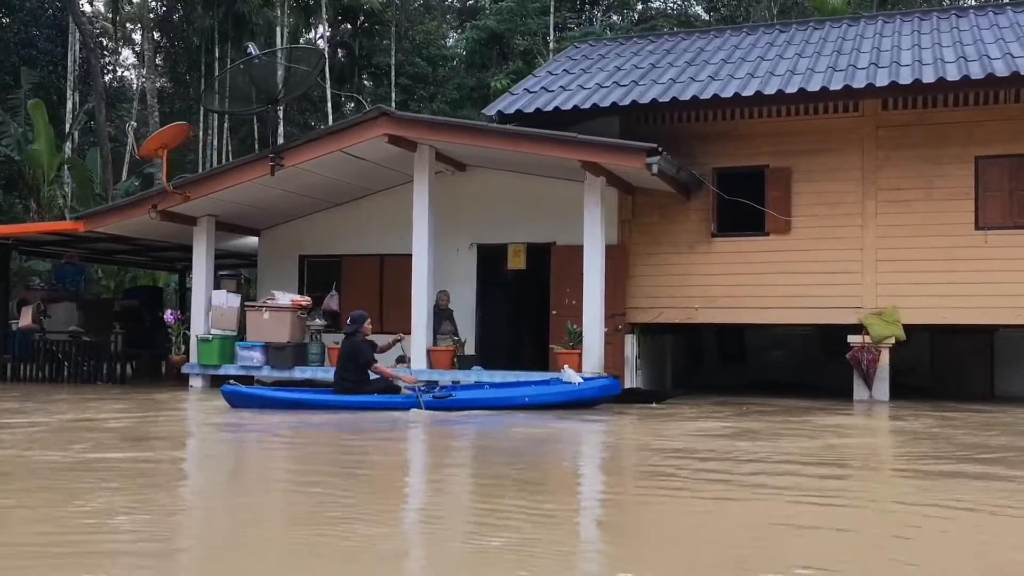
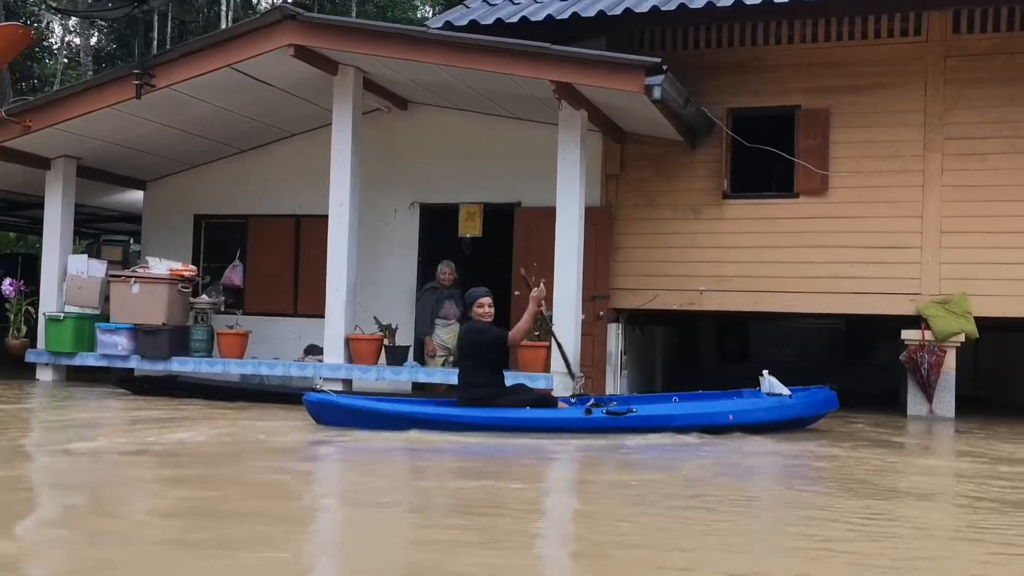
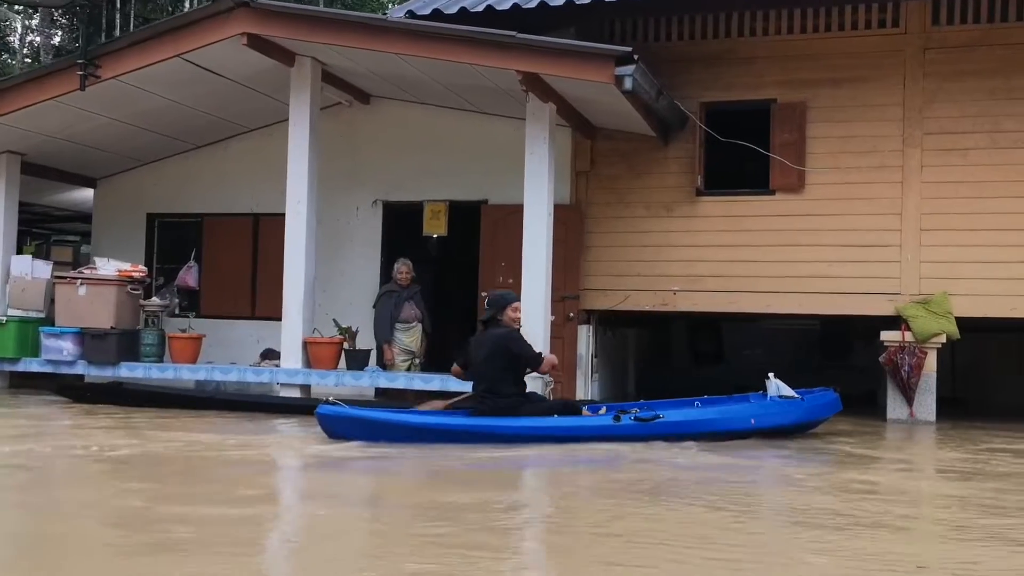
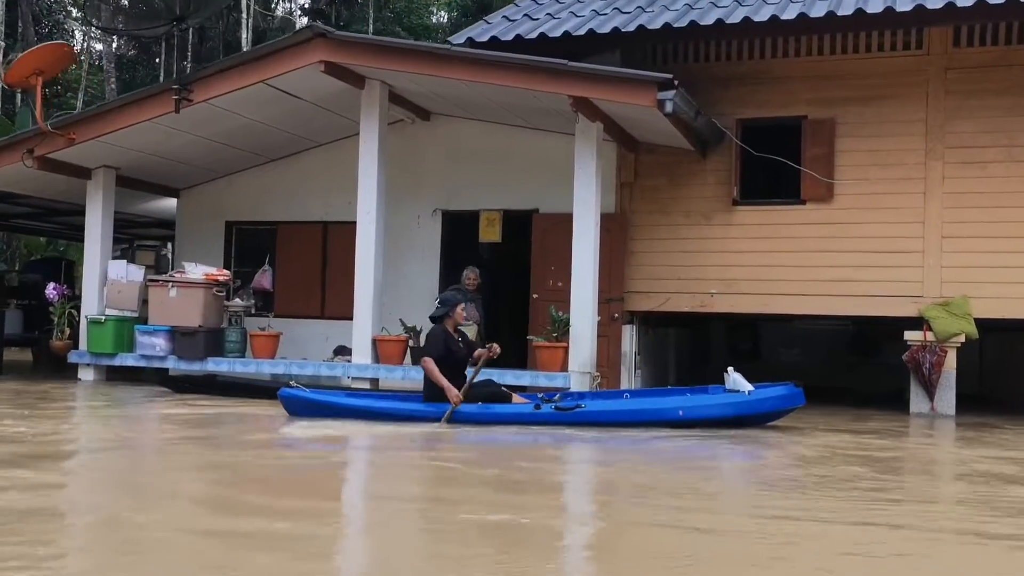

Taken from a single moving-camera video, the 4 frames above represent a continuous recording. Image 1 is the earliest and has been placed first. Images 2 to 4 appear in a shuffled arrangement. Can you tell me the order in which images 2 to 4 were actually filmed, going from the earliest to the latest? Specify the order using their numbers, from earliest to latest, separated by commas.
4, 2, 3
